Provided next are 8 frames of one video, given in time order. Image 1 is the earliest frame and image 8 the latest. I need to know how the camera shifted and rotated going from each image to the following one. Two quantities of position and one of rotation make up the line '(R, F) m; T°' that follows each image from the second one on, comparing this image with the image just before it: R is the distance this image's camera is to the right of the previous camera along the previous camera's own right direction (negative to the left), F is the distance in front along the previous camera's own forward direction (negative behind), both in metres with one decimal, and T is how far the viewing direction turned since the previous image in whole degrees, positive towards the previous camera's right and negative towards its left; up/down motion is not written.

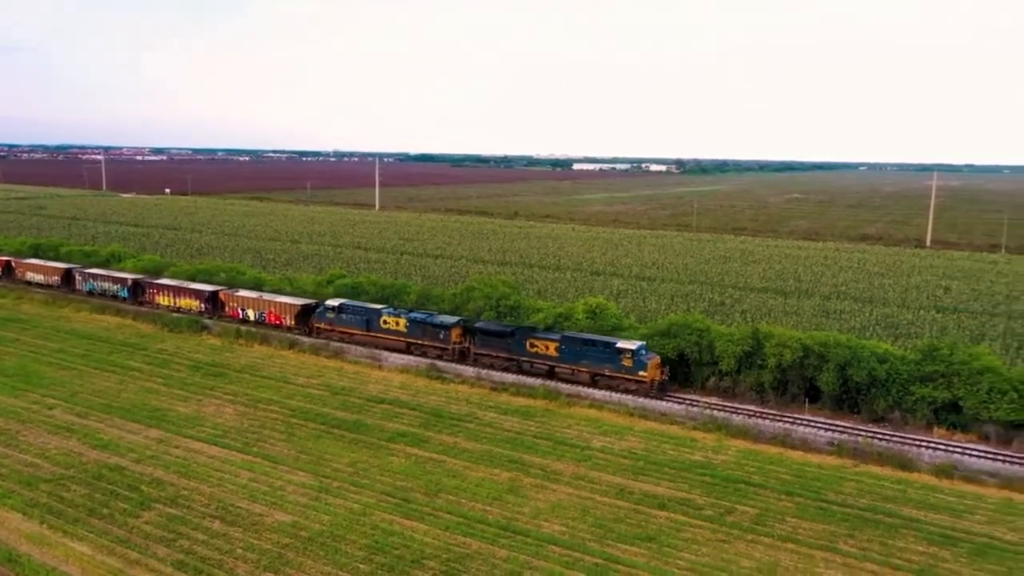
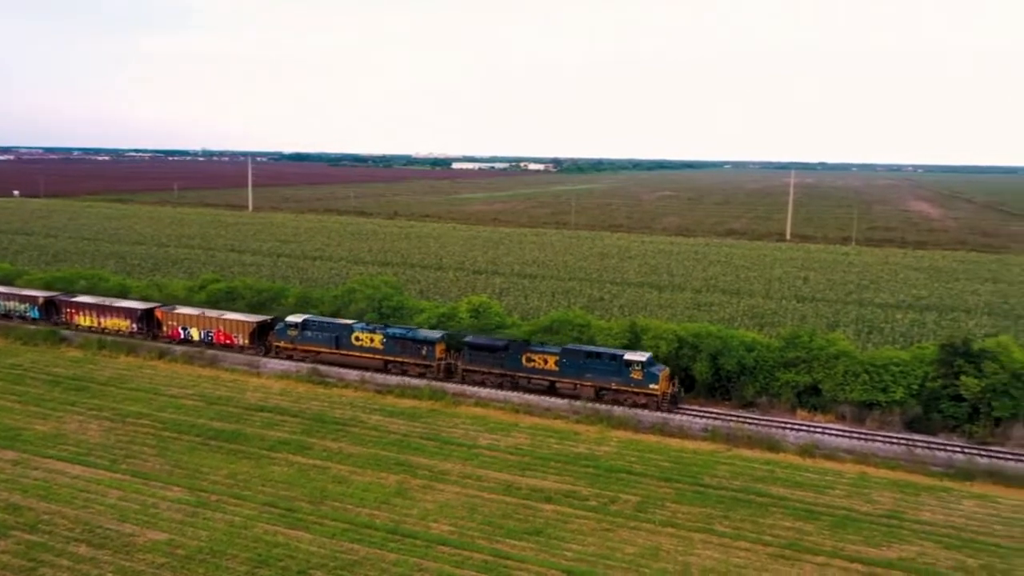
(-2.1, -1.7) m; +1°
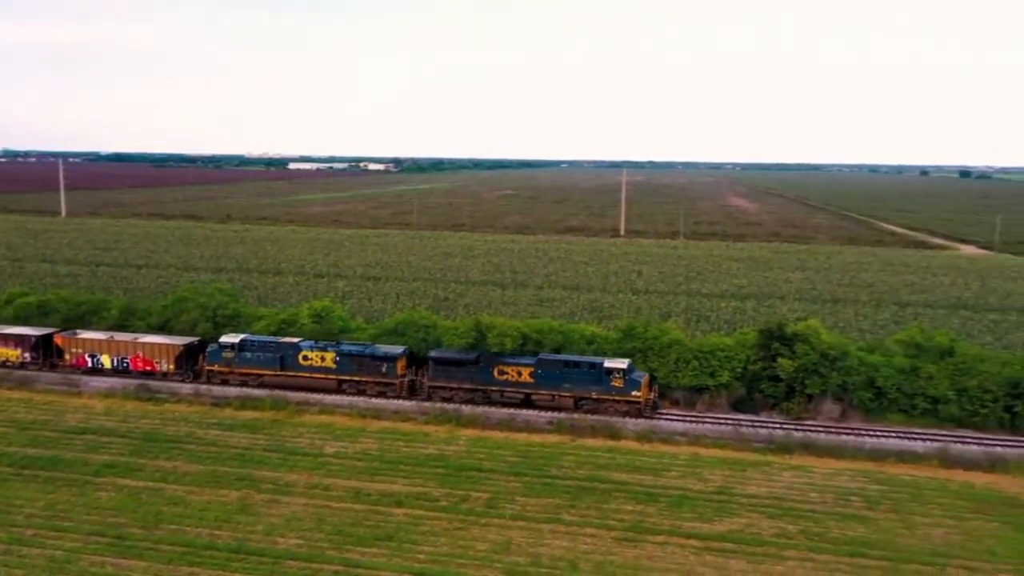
(0.0, 0.0) m; +11°
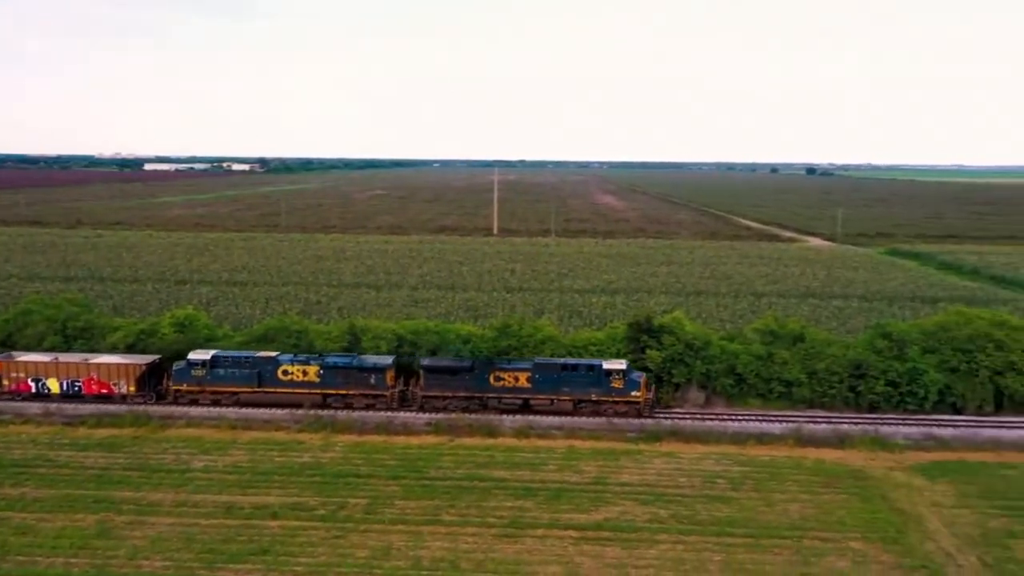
(0.0, 0.0) m; +9°
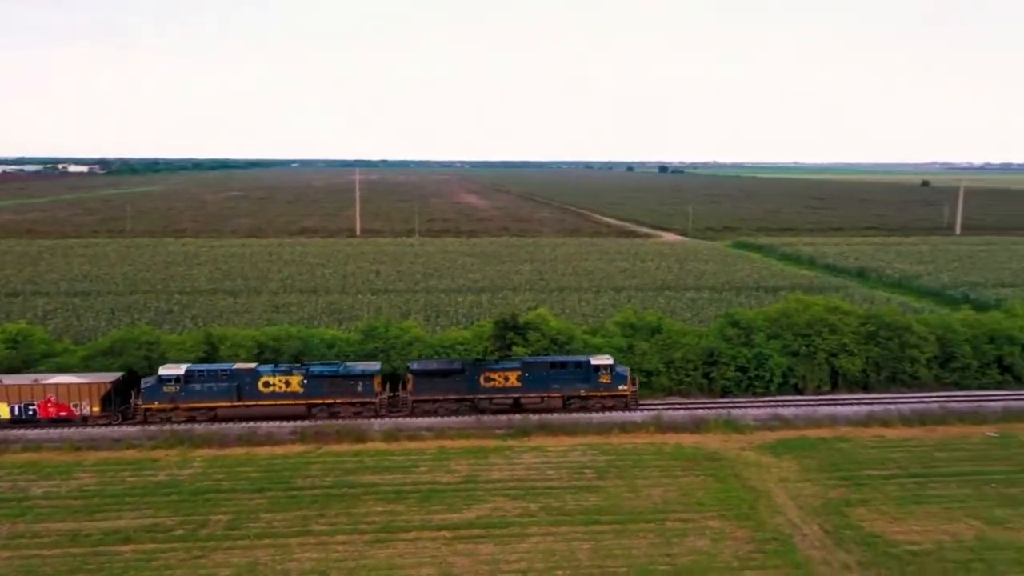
(0.0, 0.0) m; +9°
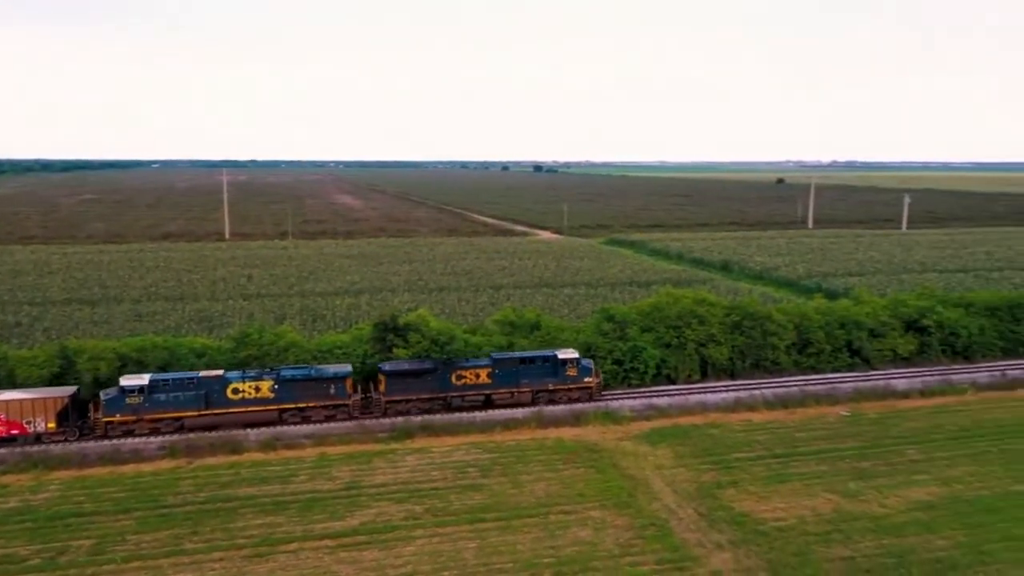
(0.0, 0.0) m; +8°
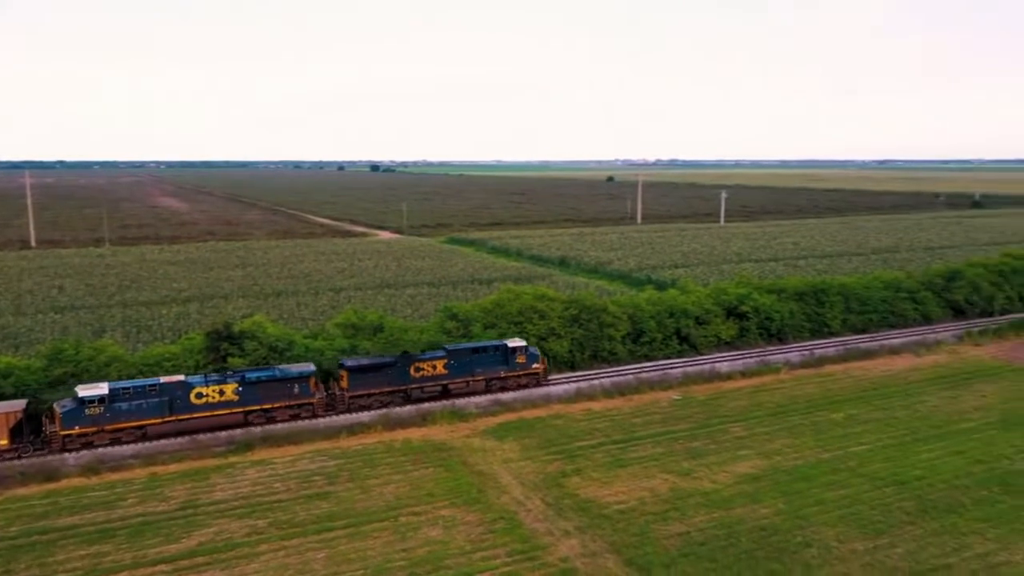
(0.0, 0.0) m; +11°
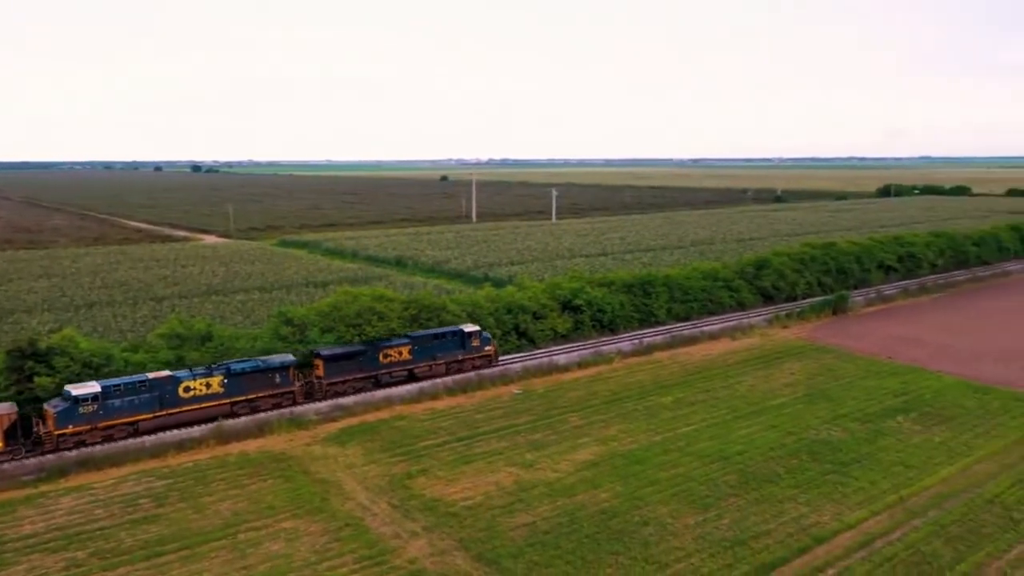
(0.0, 0.0) m; +11°
